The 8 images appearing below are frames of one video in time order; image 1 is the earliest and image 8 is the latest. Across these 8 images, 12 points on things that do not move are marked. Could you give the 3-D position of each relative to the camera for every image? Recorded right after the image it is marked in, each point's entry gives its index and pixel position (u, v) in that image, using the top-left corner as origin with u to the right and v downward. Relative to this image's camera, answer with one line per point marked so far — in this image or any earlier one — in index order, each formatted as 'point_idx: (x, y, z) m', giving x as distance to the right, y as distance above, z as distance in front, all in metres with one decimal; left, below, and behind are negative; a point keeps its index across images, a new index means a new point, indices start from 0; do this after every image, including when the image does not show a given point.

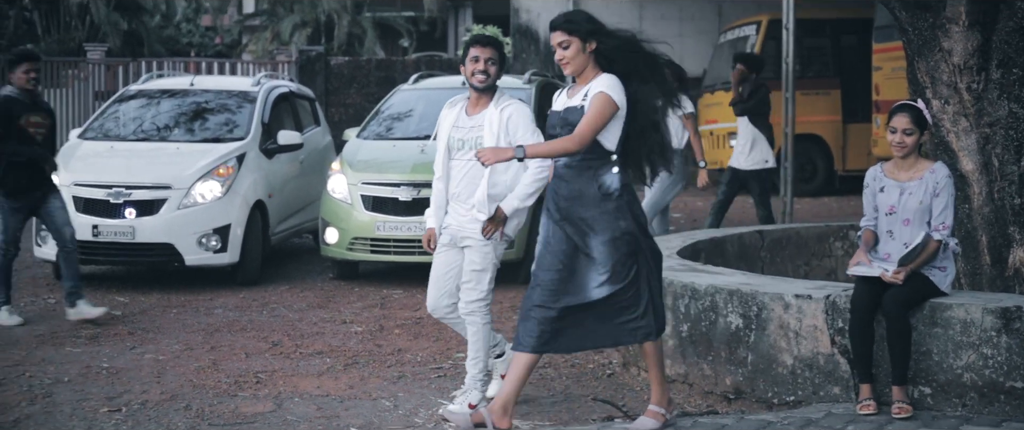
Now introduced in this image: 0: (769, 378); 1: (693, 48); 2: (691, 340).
0: (+1.1, -0.7, +4.8) m
1: (+2.5, +2.3, +15.9) m
2: (+0.8, -0.6, +5.0) m
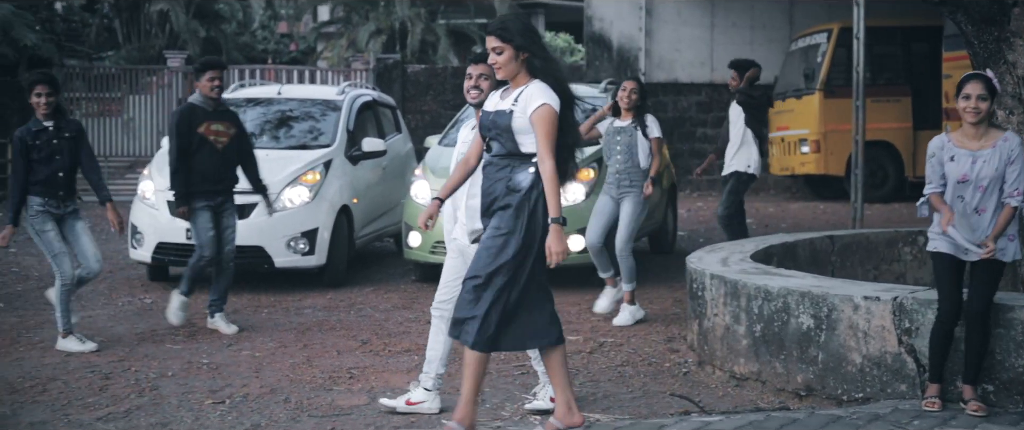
0: (+1.5, -0.7, +5.0) m
1: (+3.6, +2.3, +16.1) m
2: (+1.2, -0.6, +5.3) m
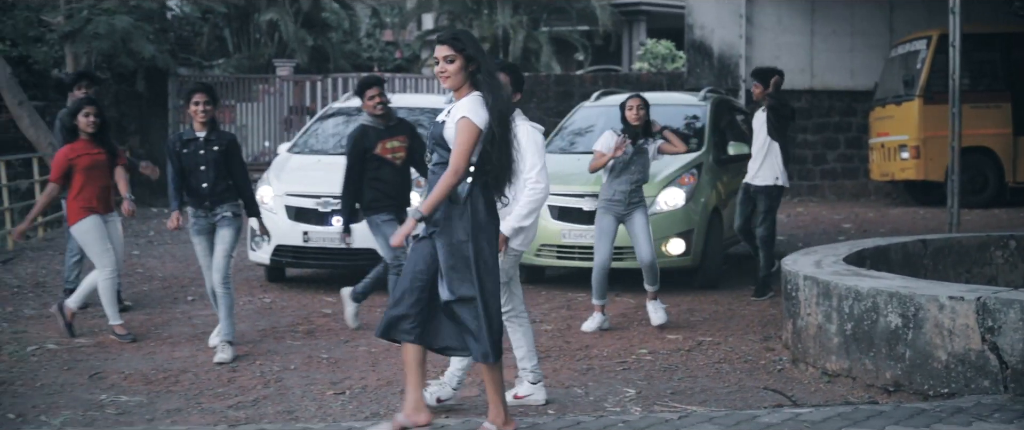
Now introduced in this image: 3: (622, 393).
0: (+2.0, -0.7, +5.3) m
1: (+5.1, +2.2, +16.1) m
2: (+1.7, -0.6, +5.6) m
3: (+0.6, -0.9, +5.7) m
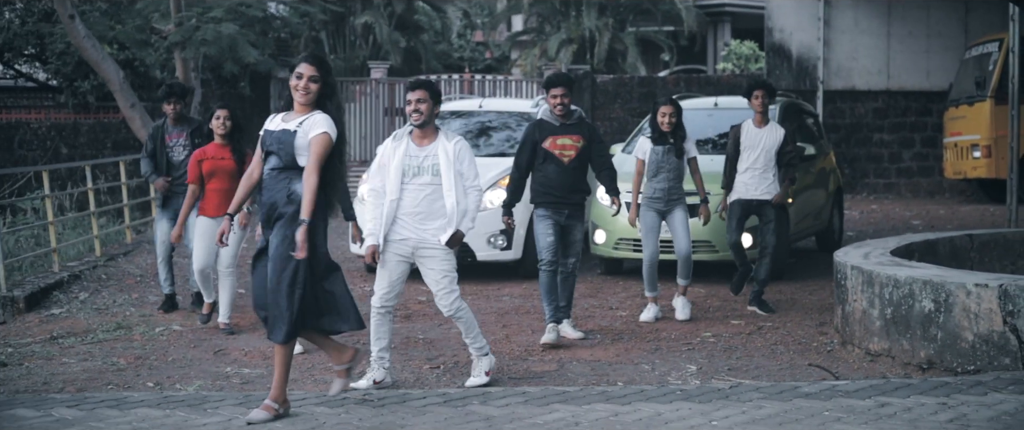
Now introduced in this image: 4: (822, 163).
0: (+2.4, -0.7, +5.9) m
1: (+6.3, +2.2, +16.5) m
2: (+2.2, -0.6, +6.3) m
3: (+1.0, -0.9, +6.5) m
4: (+2.9, +0.5, +10.7) m
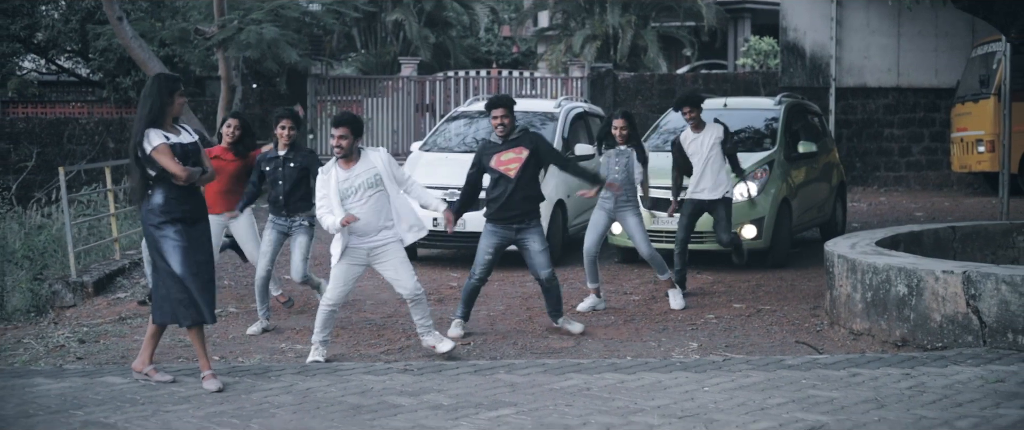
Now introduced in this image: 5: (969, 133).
0: (+2.5, -0.7, +6.7) m
1: (+6.7, +2.4, +17.1) m
2: (+2.3, -0.6, +7.1) m
3: (+1.1, -0.9, +7.3) m
4: (+3.2, +0.6, +11.5) m
5: (+6.4, +1.1, +15.6) m
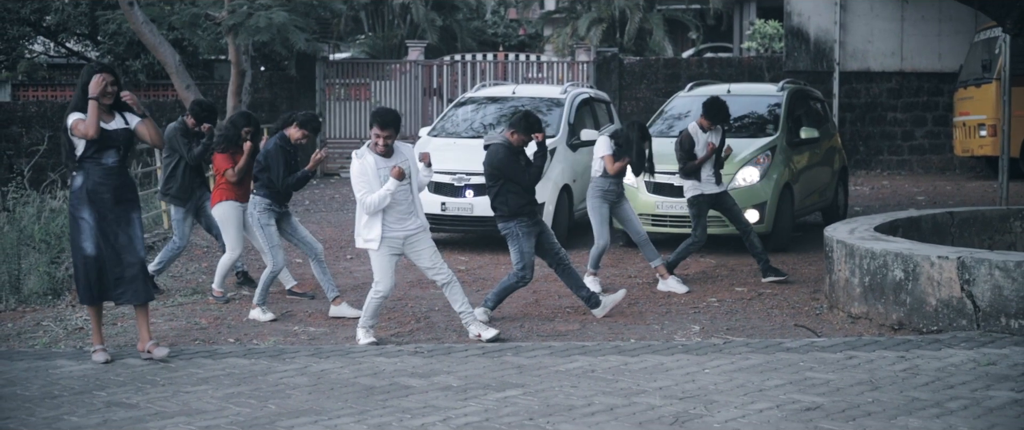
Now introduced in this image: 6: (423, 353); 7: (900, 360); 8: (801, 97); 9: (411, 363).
0: (+2.5, -0.6, +6.9) m
1: (+6.8, +2.6, +17.2) m
2: (+2.3, -0.5, +7.3) m
3: (+1.2, -0.8, +7.5) m
4: (+3.2, +0.7, +11.6) m
5: (+6.5, +1.4, +15.8) m
6: (-0.5, -0.8, +6.6) m
7: (+2.1, -0.8, +6.1) m
8: (+3.0, +1.2, +11.6) m
9: (-0.6, -0.8, +6.4) m
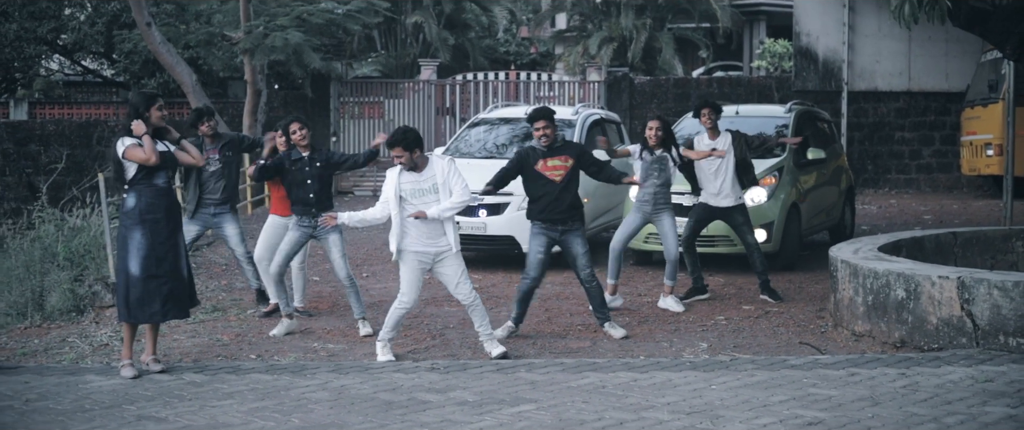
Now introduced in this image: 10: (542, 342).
0: (+2.6, -0.7, +7.1) m
1: (+7.0, +2.3, +17.5) m
2: (+2.4, -0.6, +7.5) m
3: (+1.3, -0.9, +7.7) m
4: (+3.4, +0.5, +11.8) m
5: (+6.7, +1.1, +16.0) m
6: (-0.4, -0.9, +6.9) m
7: (+2.2, -0.9, +6.3) m
8: (+3.1, +1.0, +11.8) m
9: (-0.5, -1.0, +6.6) m
10: (+0.2, -0.9, +8.0) m
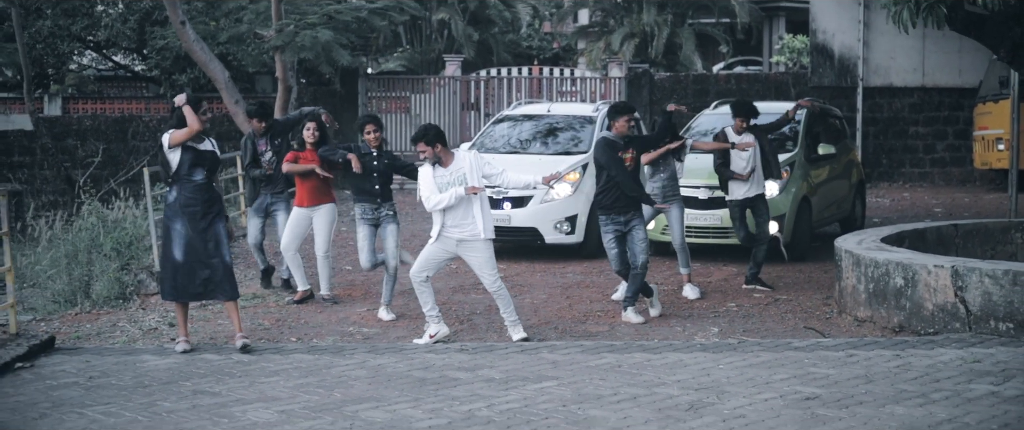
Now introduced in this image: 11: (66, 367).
0: (+2.8, -0.7, +7.6) m
1: (+7.4, +2.5, +17.8) m
2: (+2.6, -0.6, +8.0) m
3: (+1.4, -0.9, +8.2) m
4: (+3.6, +0.6, +12.3) m
5: (+7.0, +1.2, +16.4) m
6: (-0.3, -0.9, +7.4) m
7: (+2.3, -0.9, +6.8) m
8: (+3.4, +1.1, +12.3) m
9: (-0.4, -0.9, +7.2) m
10: (+0.4, -0.9, +8.6) m
11: (-3.0, -1.0, +7.5) m
